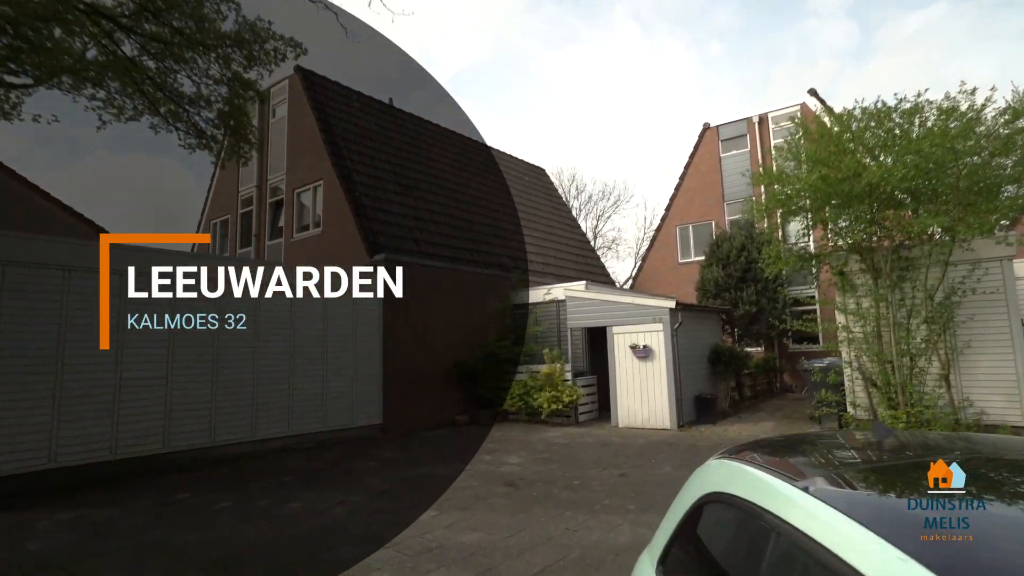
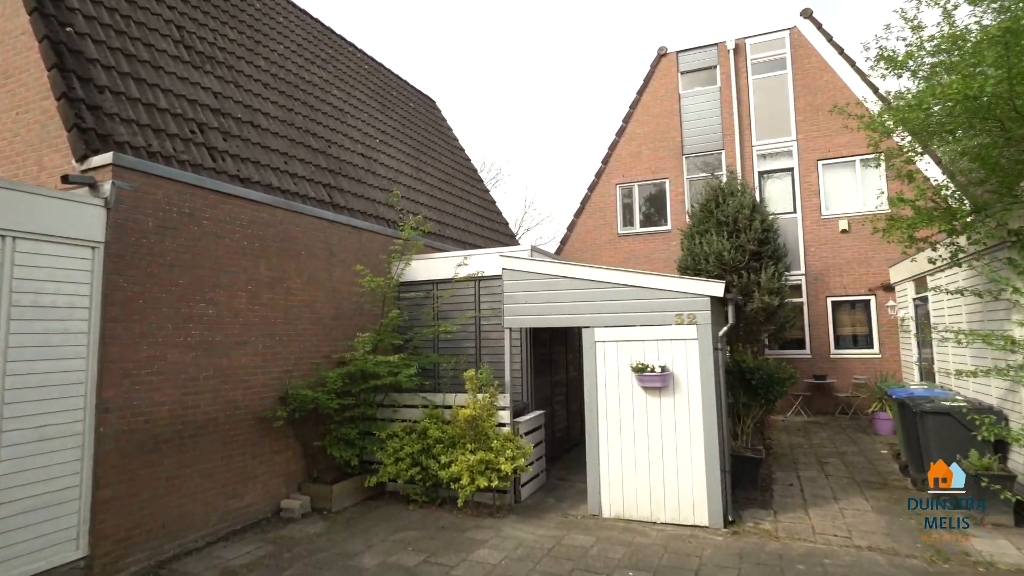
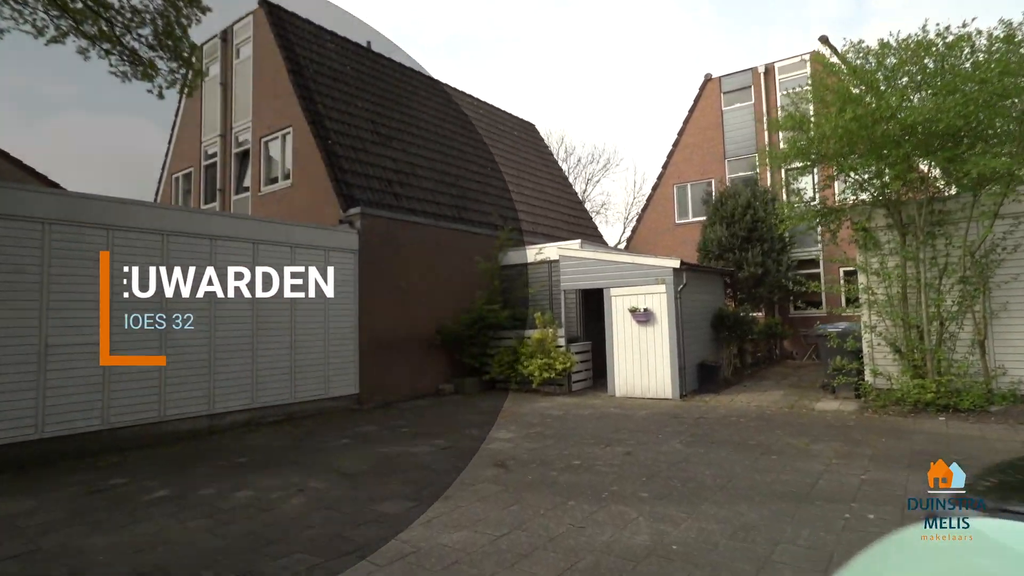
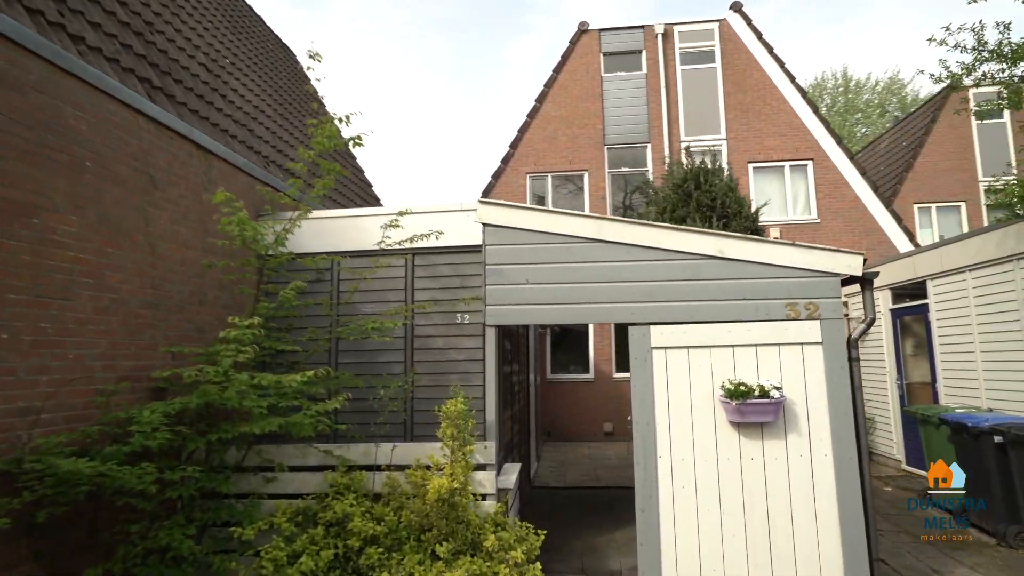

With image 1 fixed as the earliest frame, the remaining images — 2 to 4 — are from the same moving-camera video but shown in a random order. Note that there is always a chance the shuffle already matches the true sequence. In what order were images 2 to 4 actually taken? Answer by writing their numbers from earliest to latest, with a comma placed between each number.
3, 2, 4
